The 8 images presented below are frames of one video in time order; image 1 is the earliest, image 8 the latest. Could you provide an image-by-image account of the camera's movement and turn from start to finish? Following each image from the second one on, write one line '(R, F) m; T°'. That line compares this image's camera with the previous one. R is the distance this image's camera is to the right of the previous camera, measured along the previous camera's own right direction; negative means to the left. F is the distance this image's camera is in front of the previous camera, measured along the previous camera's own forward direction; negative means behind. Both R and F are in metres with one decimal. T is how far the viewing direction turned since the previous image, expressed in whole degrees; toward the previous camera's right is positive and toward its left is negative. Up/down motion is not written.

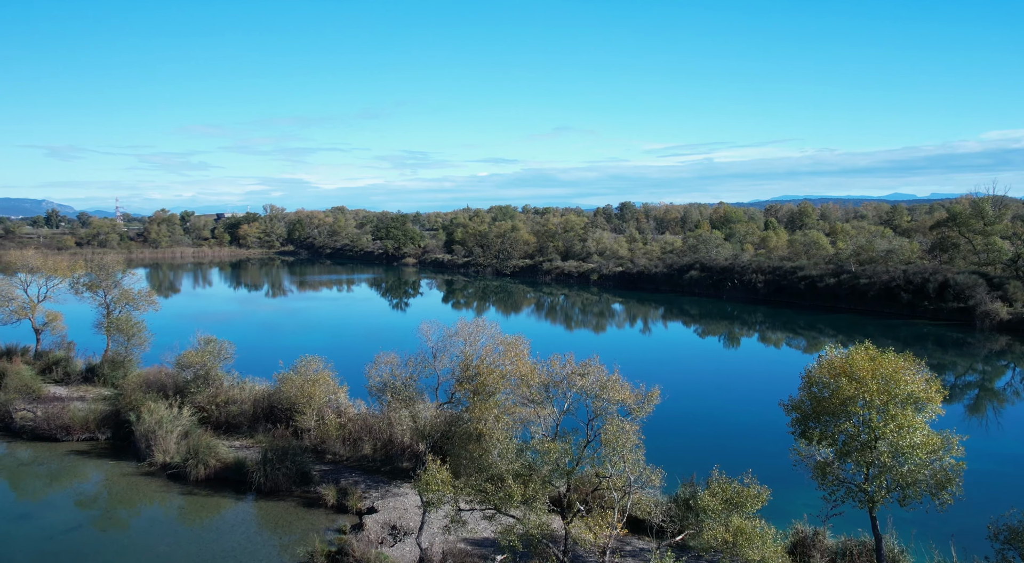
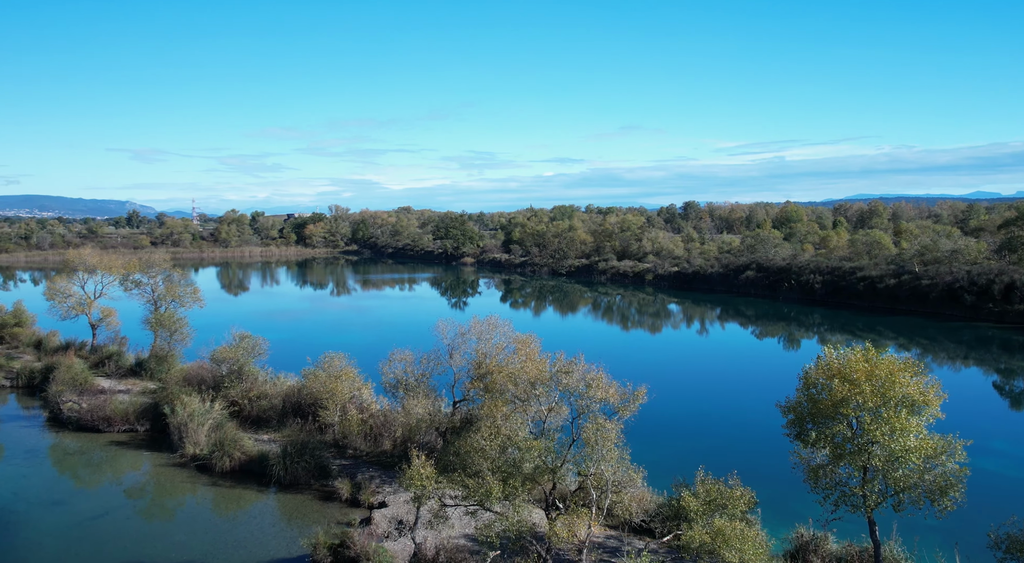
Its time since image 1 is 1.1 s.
(+1.0, 0.0) m; -4°
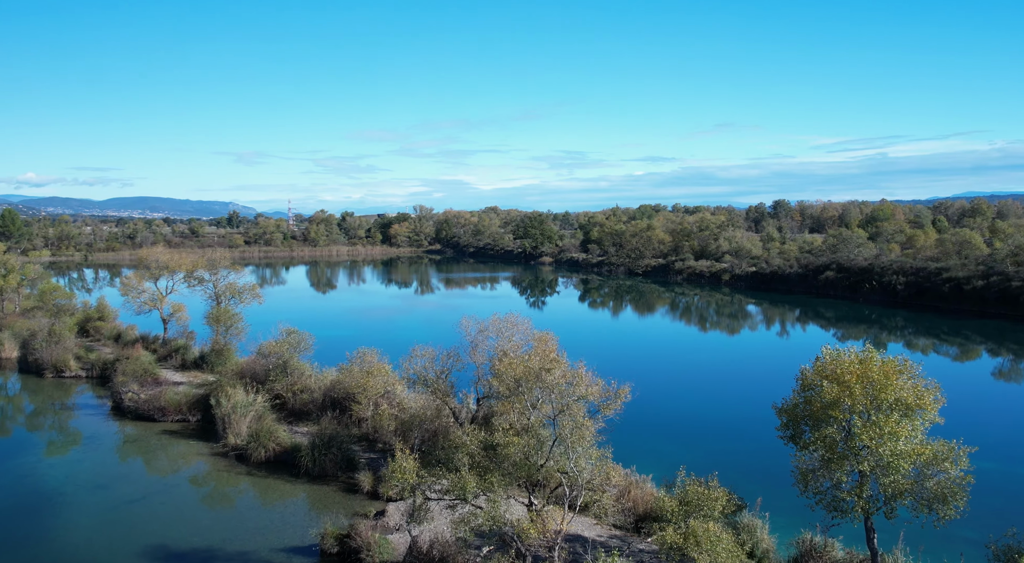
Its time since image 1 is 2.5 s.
(+1.3, 0.0) m; -5°
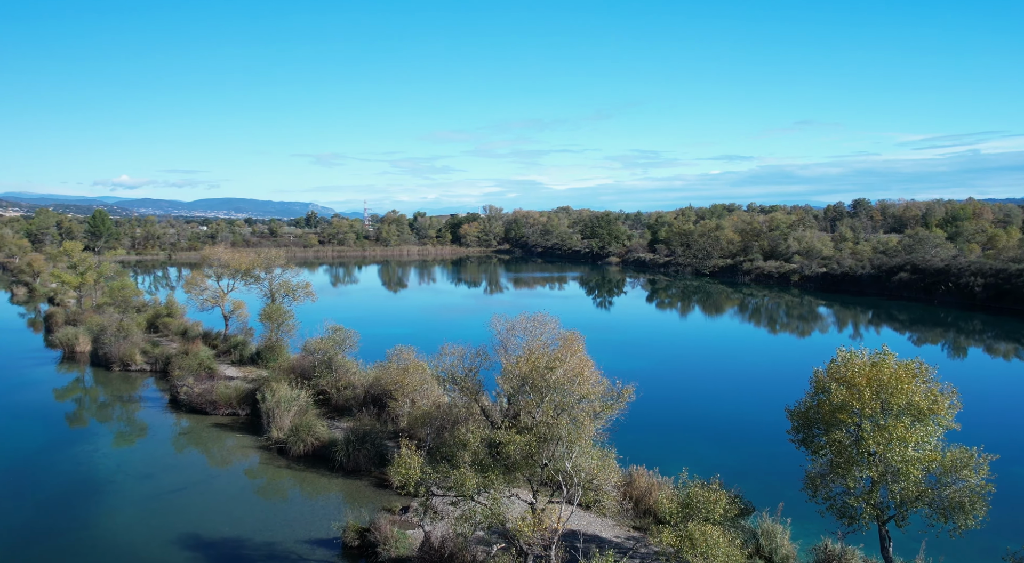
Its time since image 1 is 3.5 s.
(+0.9, 0.0) m; -4°
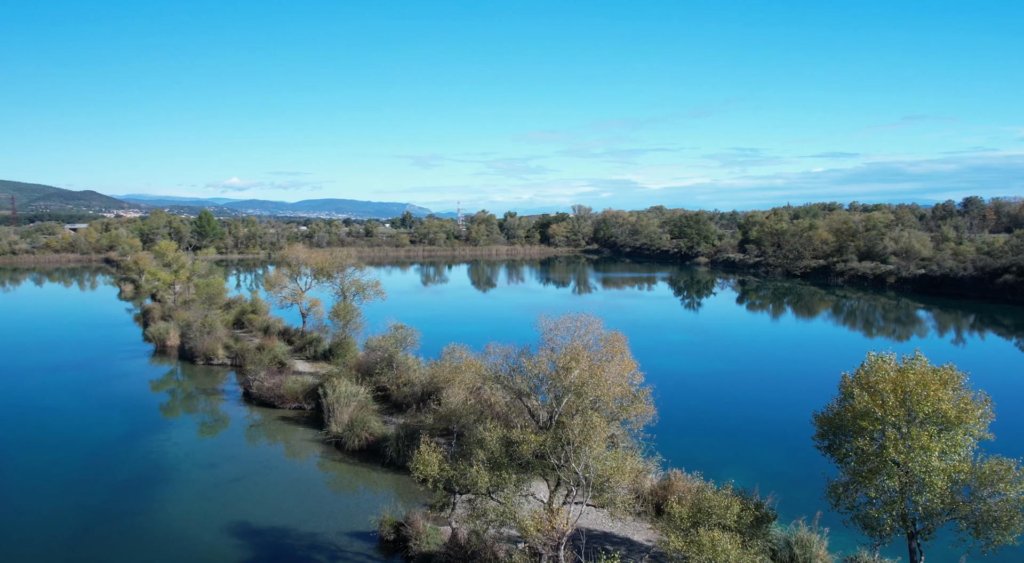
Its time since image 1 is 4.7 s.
(+1.0, 0.0) m; -6°
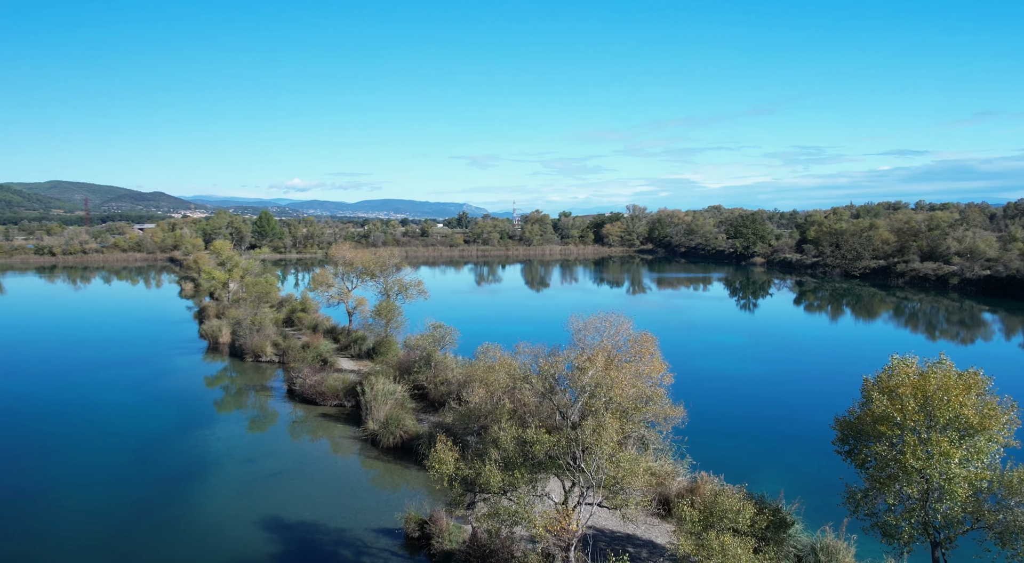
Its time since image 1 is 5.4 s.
(+0.5, 0.0) m; -4°
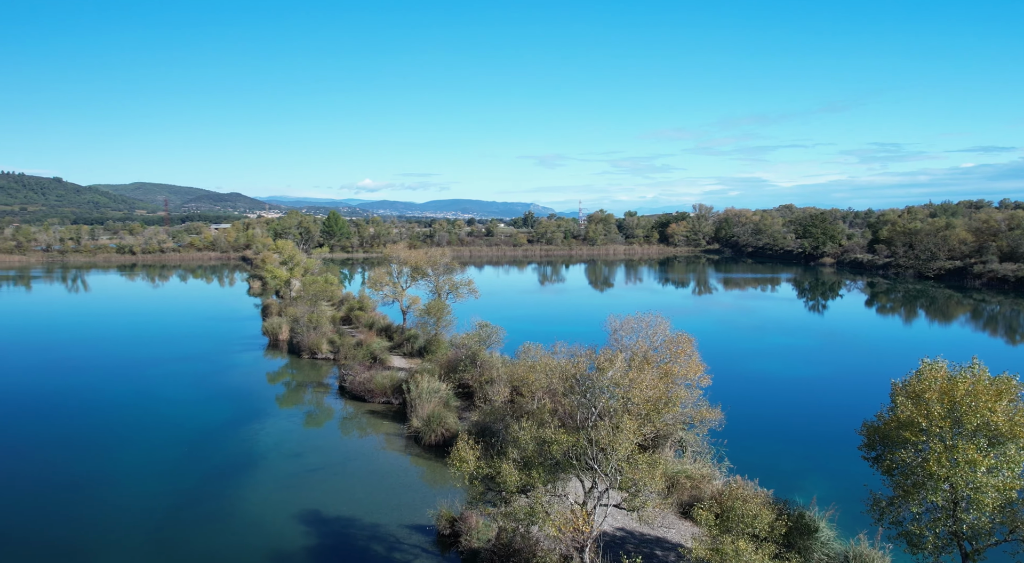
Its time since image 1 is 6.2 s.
(+0.6, 0.0) m; -4°
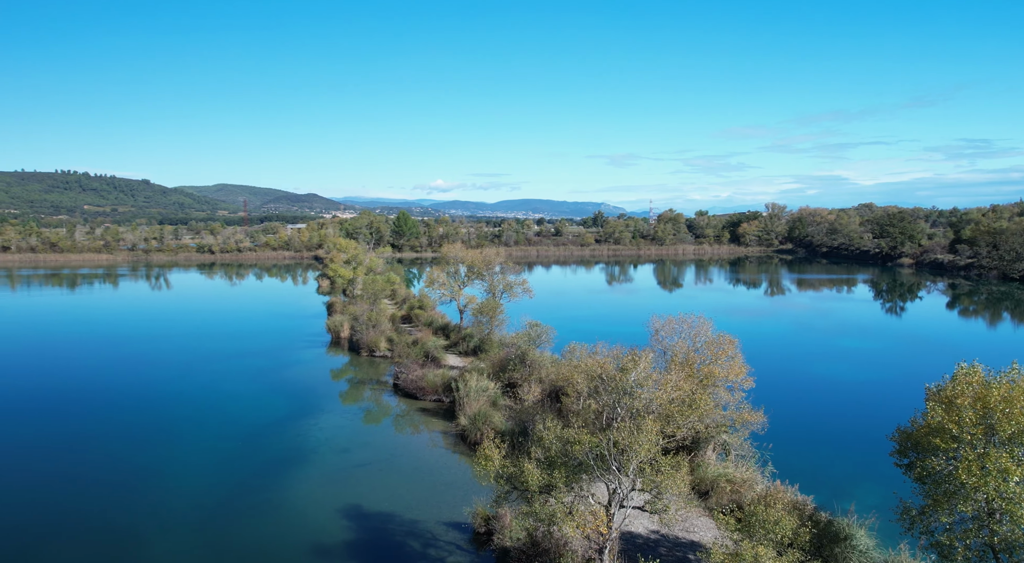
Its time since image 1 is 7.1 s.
(+0.6, 0.0) m; -5°
